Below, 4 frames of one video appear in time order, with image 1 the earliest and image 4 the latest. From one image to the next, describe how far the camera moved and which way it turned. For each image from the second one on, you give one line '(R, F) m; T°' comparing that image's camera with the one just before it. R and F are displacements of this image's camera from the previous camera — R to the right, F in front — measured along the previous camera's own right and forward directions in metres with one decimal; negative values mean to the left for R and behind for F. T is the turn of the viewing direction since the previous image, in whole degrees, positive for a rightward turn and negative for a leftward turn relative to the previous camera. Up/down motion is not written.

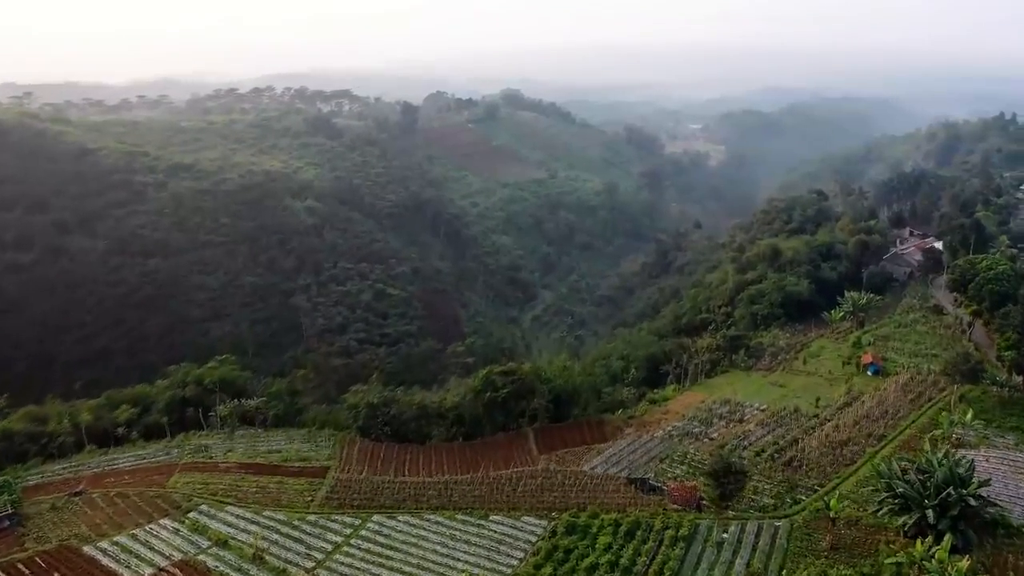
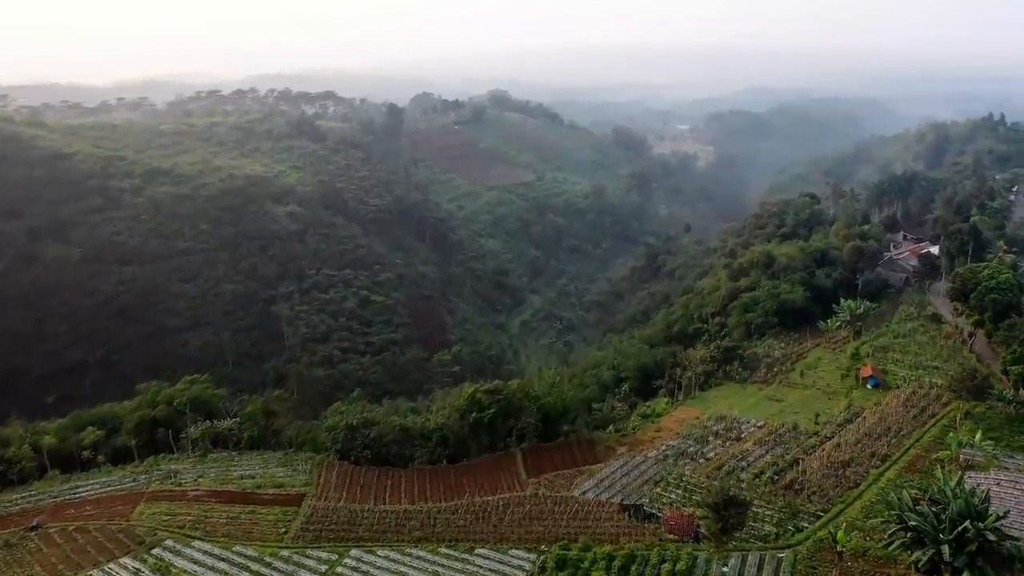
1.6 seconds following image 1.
(+0.1, +1.0) m; +1°
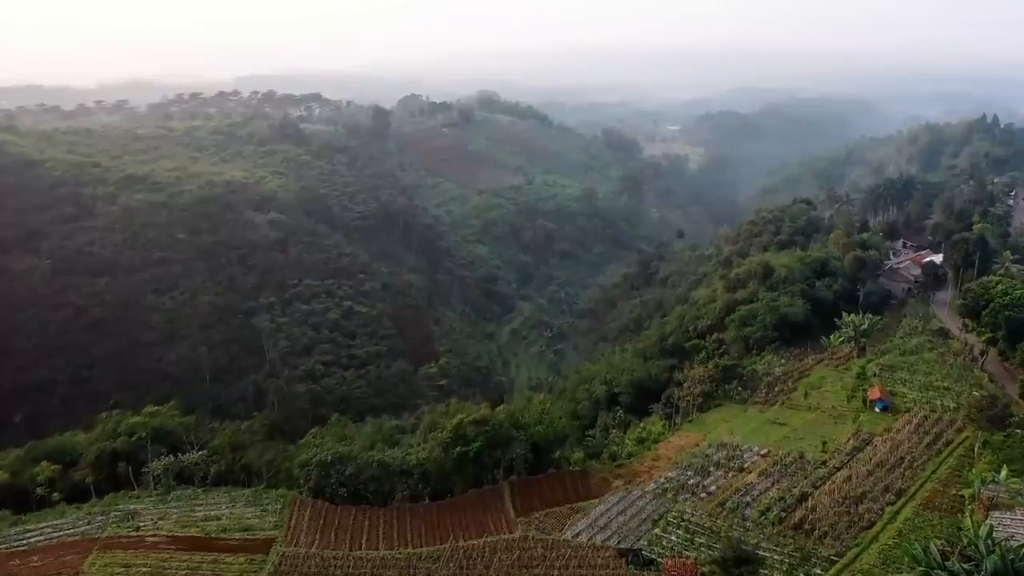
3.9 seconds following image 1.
(+0.1, +1.5) m; +1°
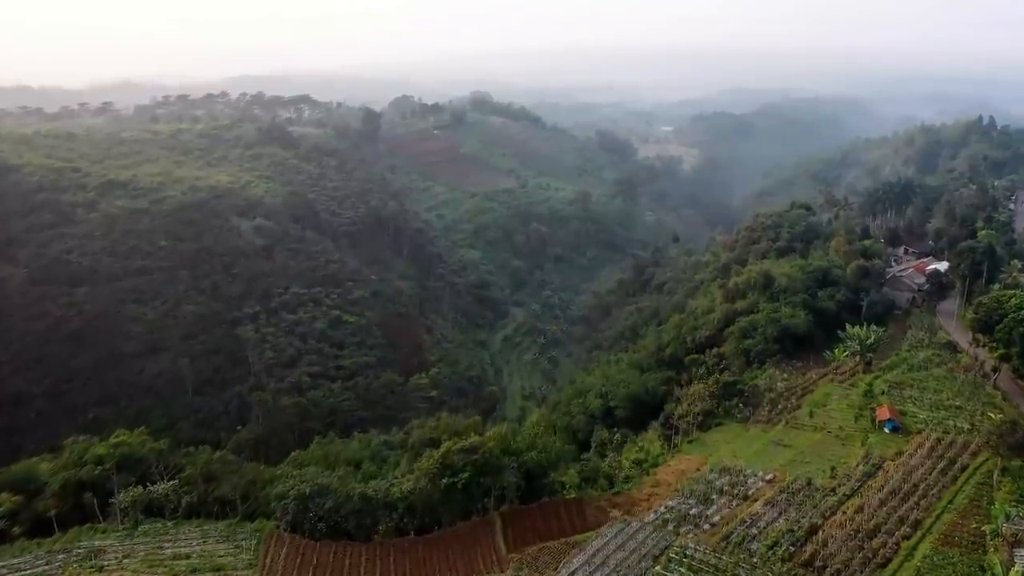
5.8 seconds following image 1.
(+0.1, +1.2) m; +1°
